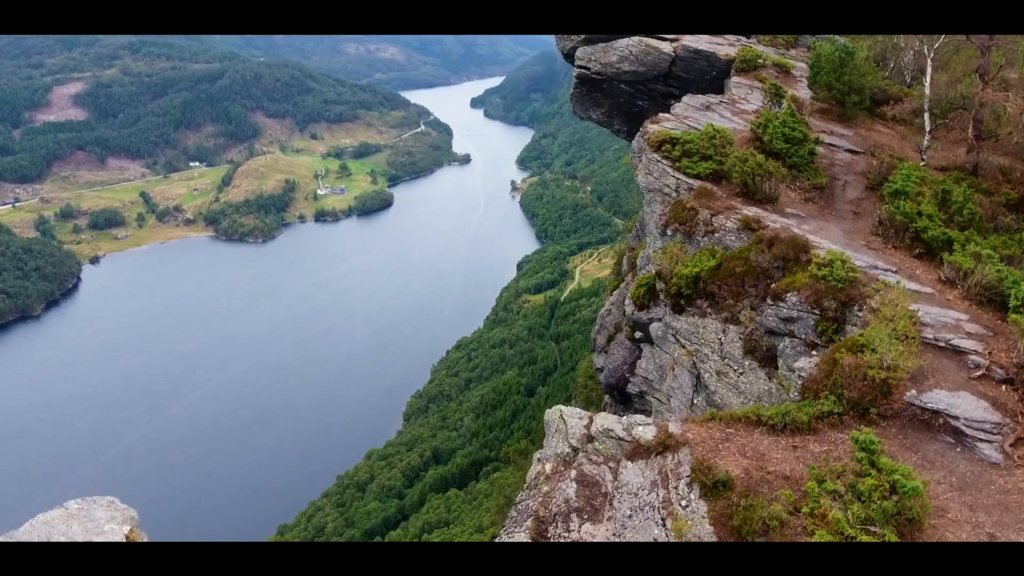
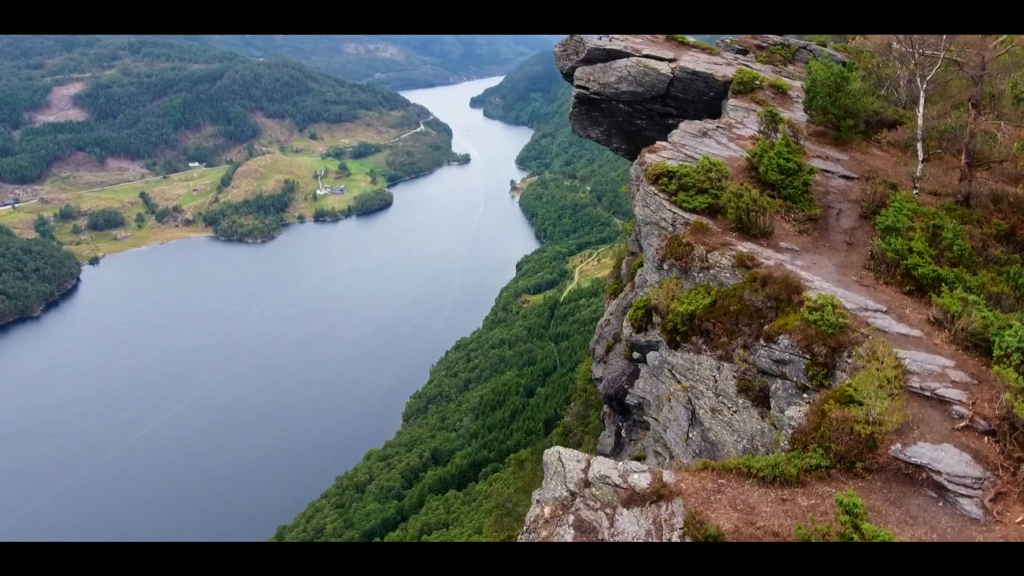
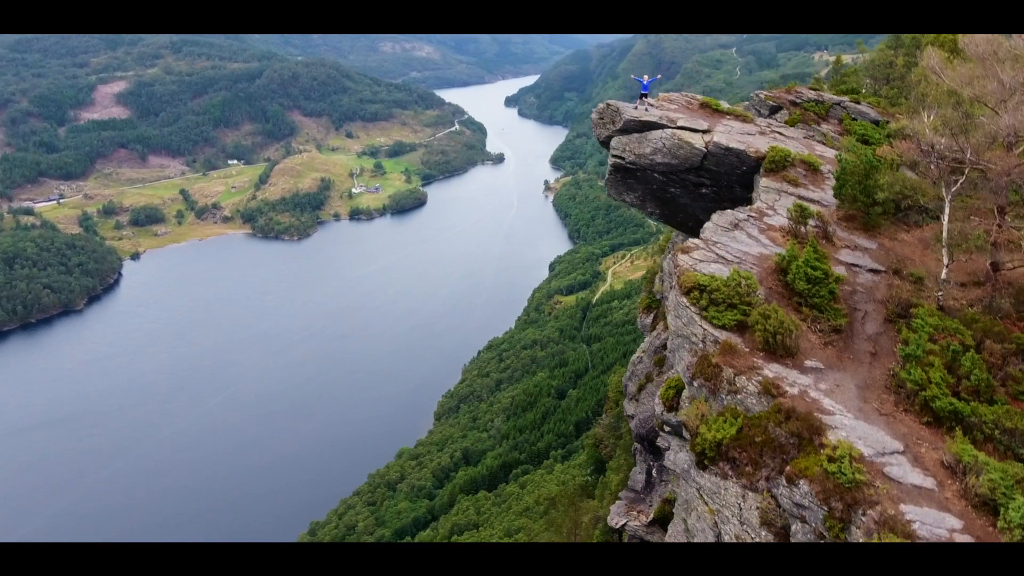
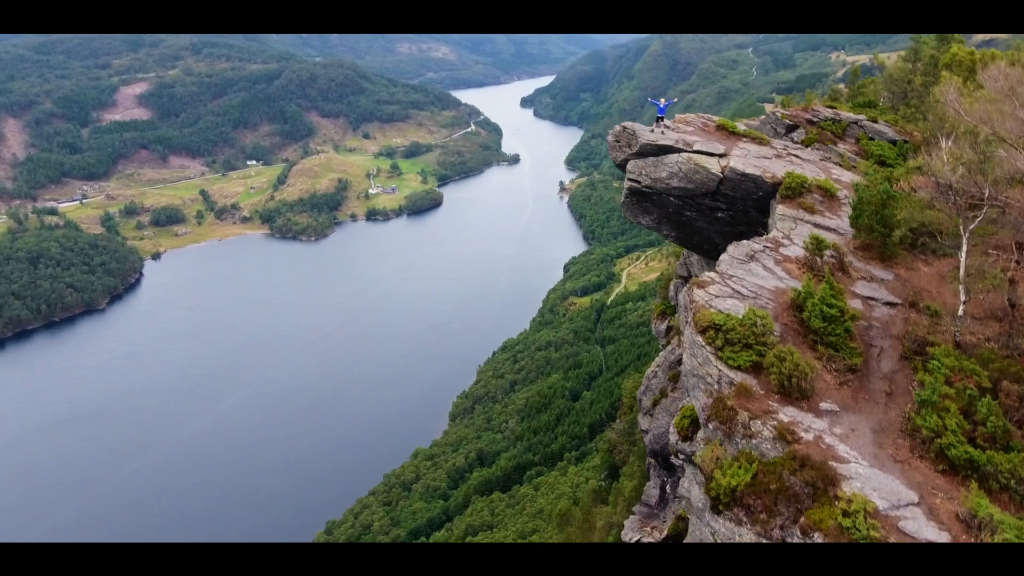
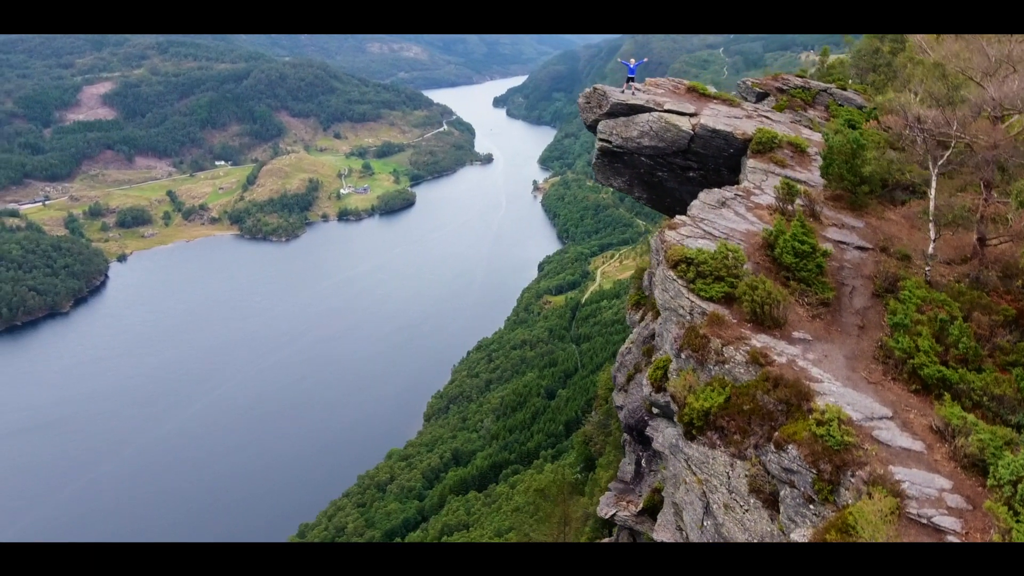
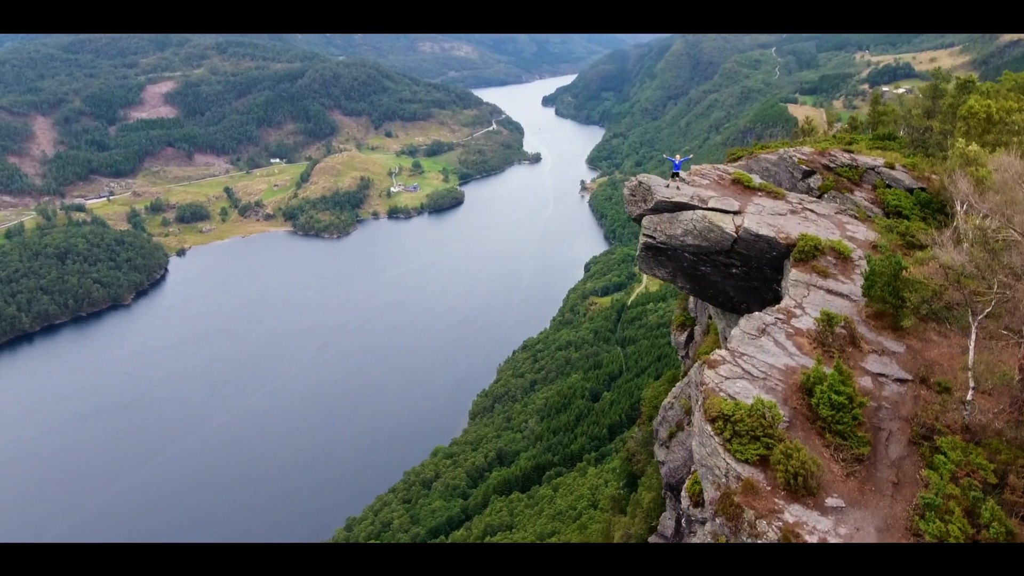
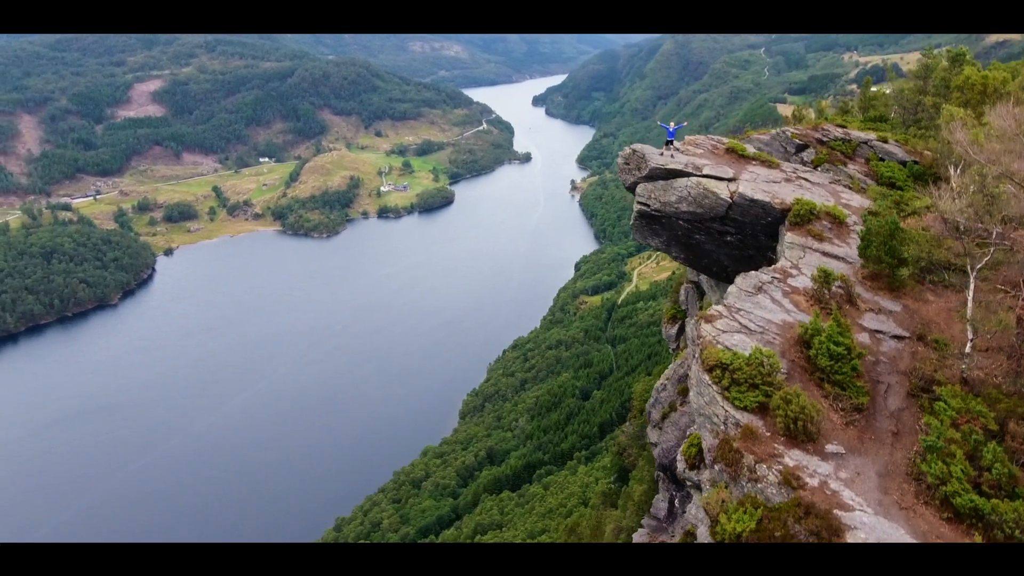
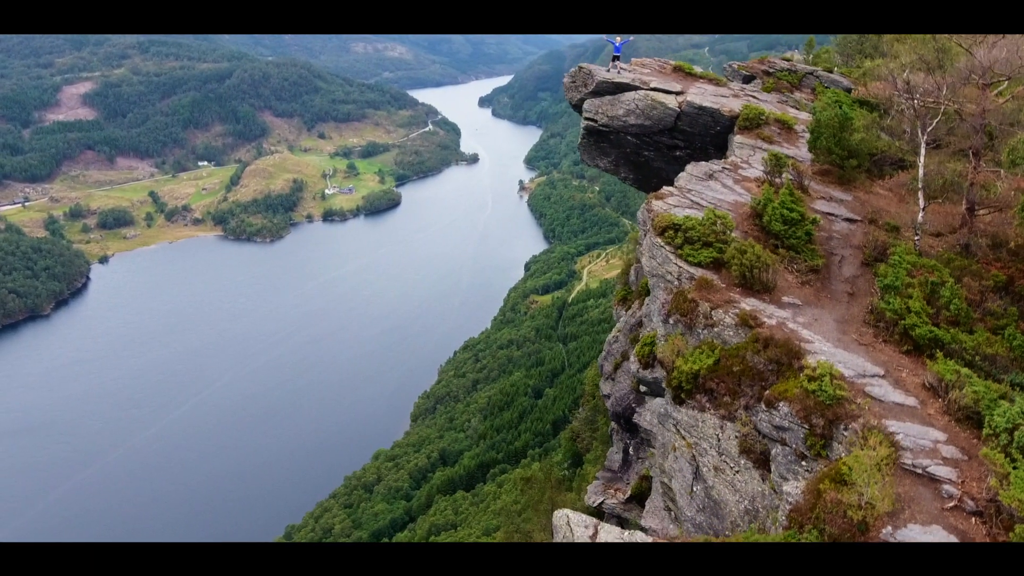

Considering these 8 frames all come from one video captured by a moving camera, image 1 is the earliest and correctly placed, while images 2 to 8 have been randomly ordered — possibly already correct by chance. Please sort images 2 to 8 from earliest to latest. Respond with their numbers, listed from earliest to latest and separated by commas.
2, 8, 5, 3, 4, 7, 6
